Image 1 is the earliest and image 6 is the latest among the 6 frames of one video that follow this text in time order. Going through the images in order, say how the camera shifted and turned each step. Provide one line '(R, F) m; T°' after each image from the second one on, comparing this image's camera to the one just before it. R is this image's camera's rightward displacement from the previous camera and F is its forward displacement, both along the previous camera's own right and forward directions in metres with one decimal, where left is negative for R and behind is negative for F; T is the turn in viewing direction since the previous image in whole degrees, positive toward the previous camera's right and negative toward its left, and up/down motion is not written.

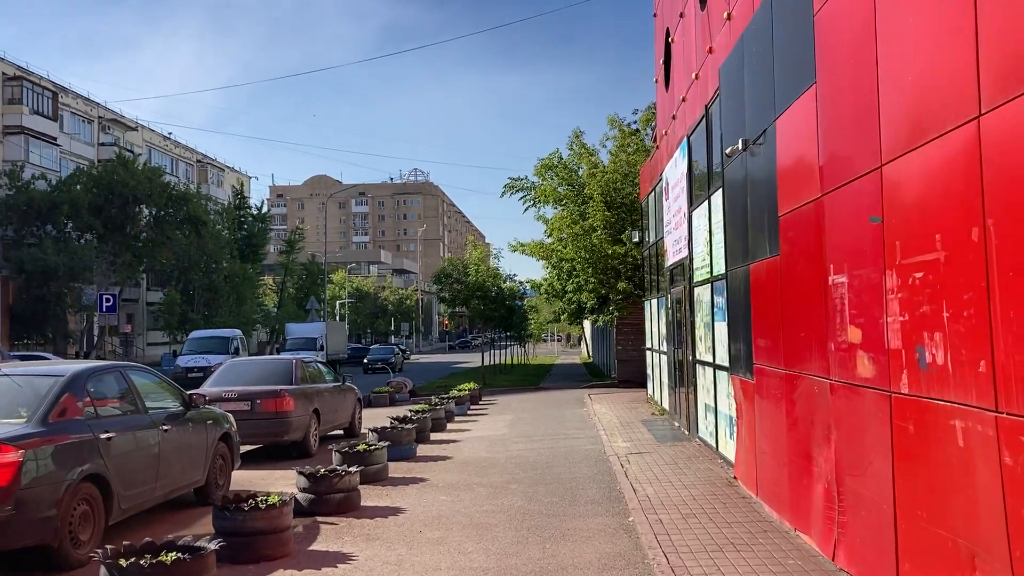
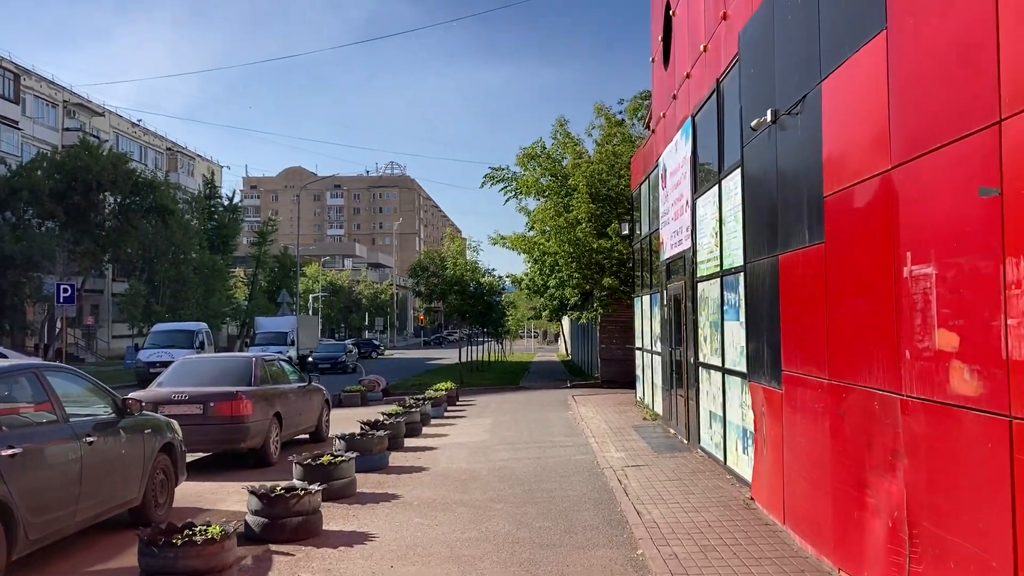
(-0.1, +1.1) m; +2°
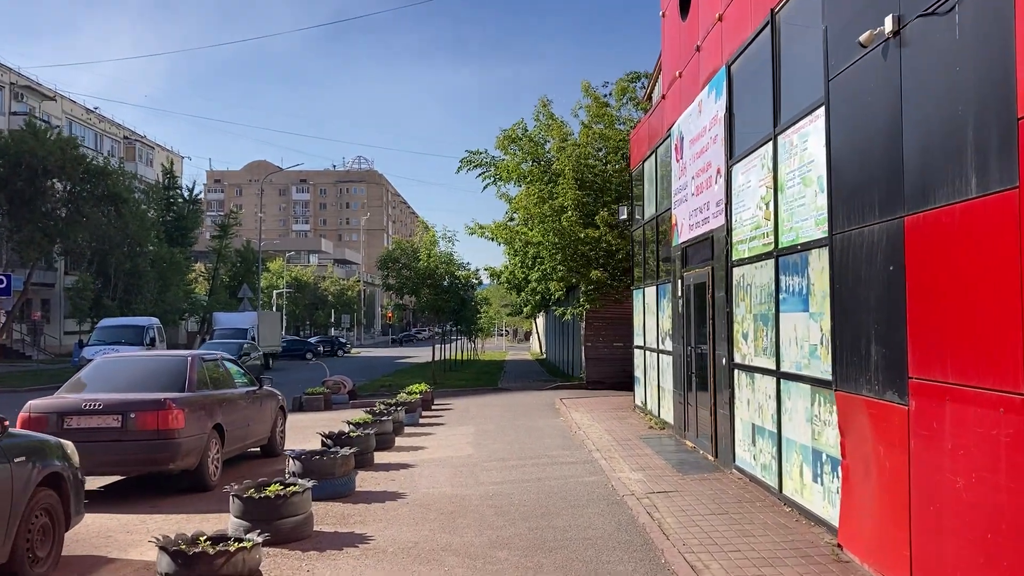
(-0.3, +2.0) m; +2°
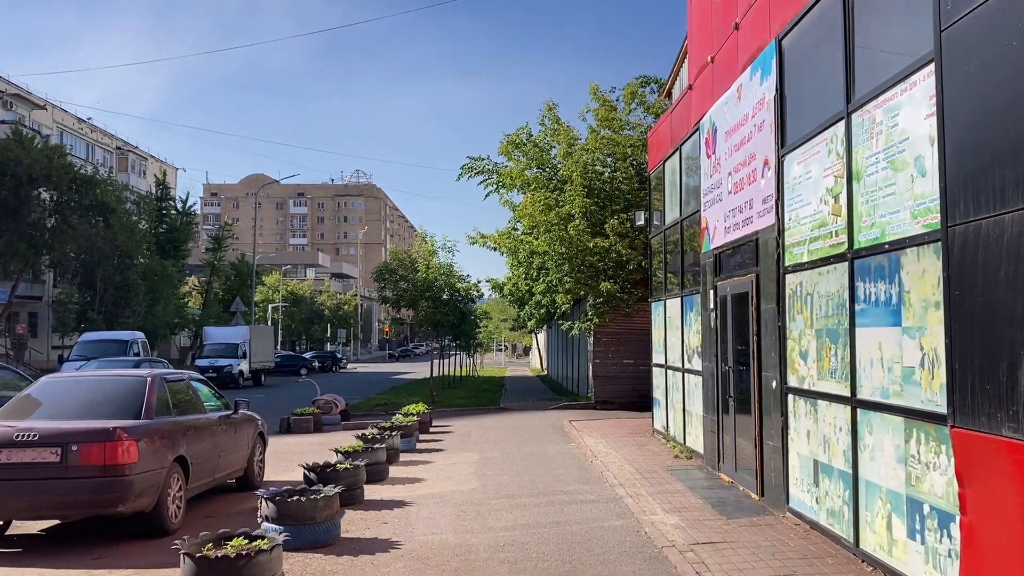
(-0.1, +1.3) m; 0°
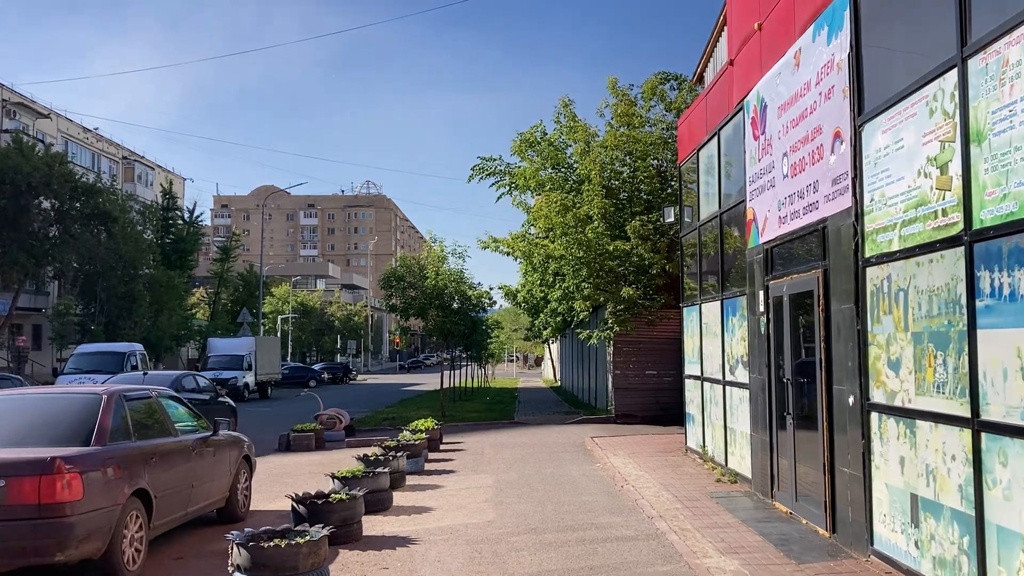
(-0.1, +1.3) m; -1°
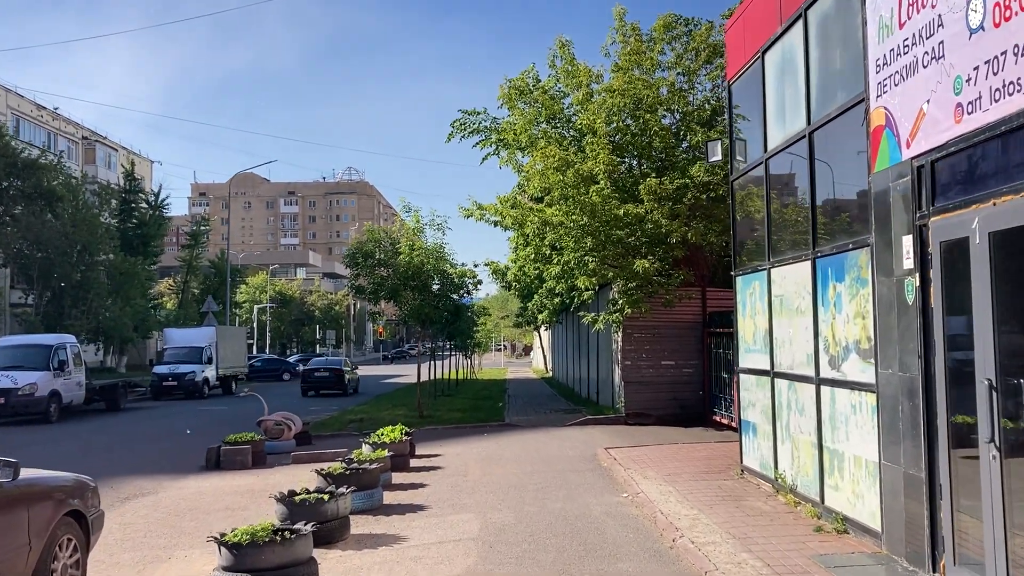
(0.0, +3.4) m; +1°
